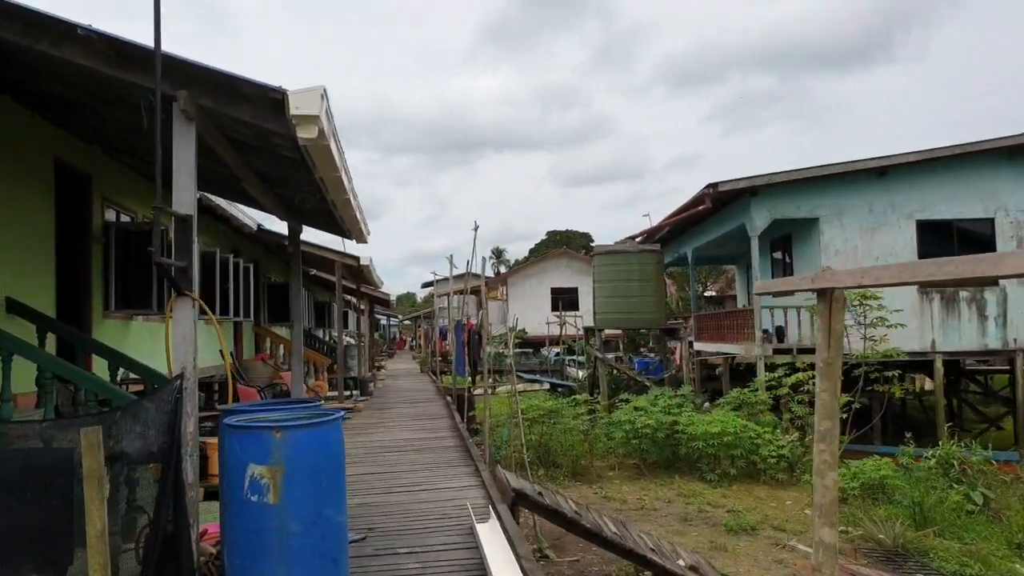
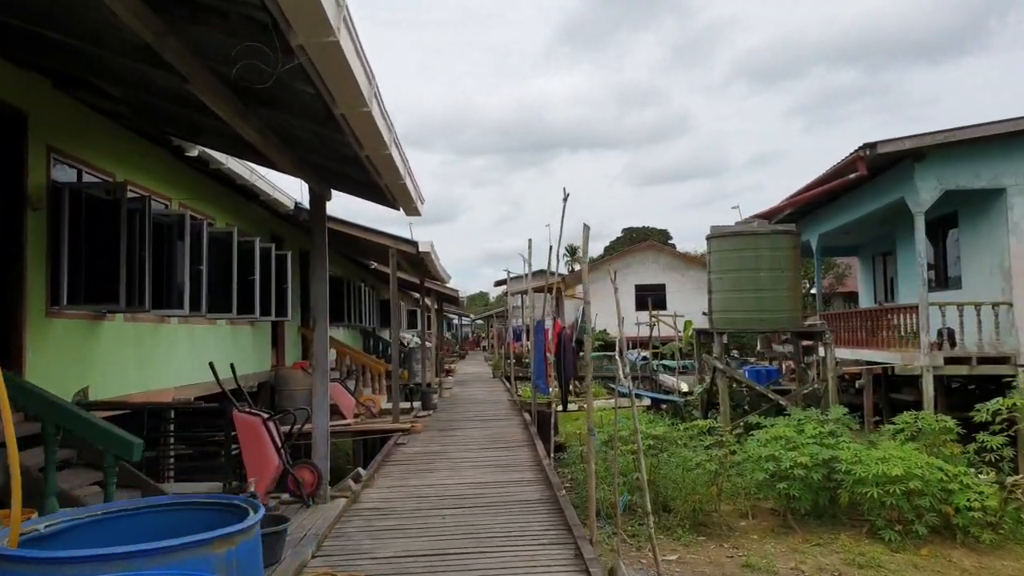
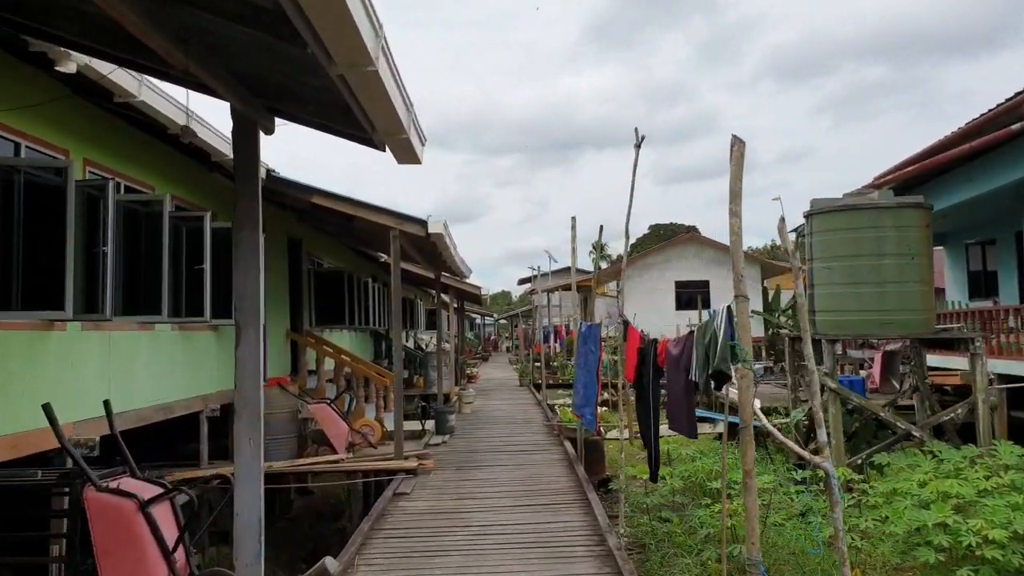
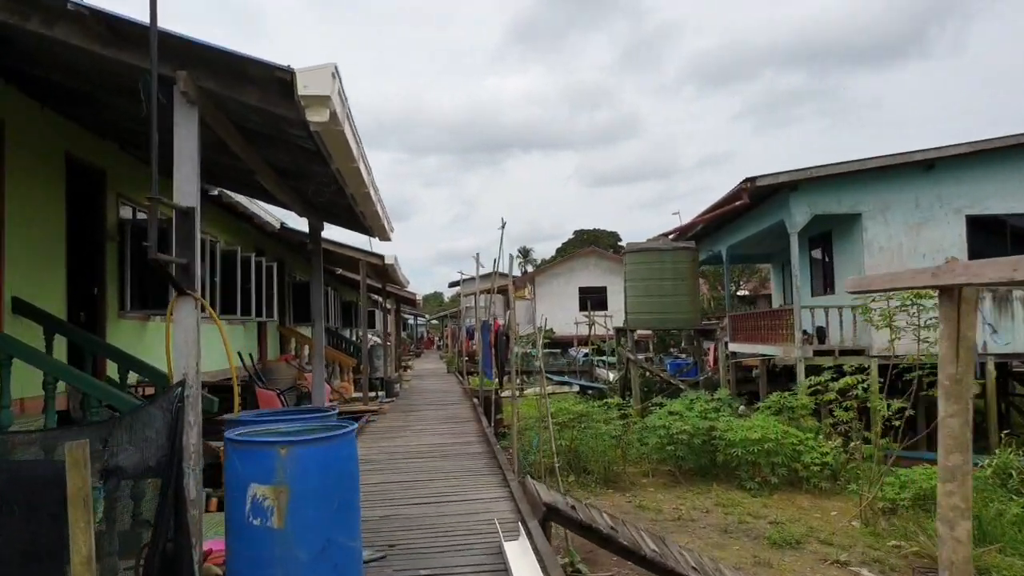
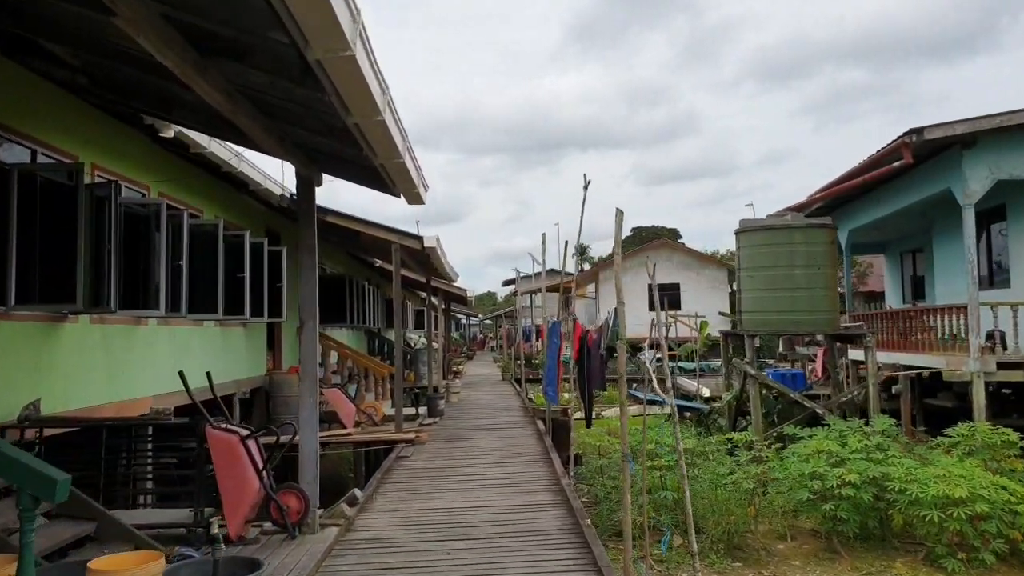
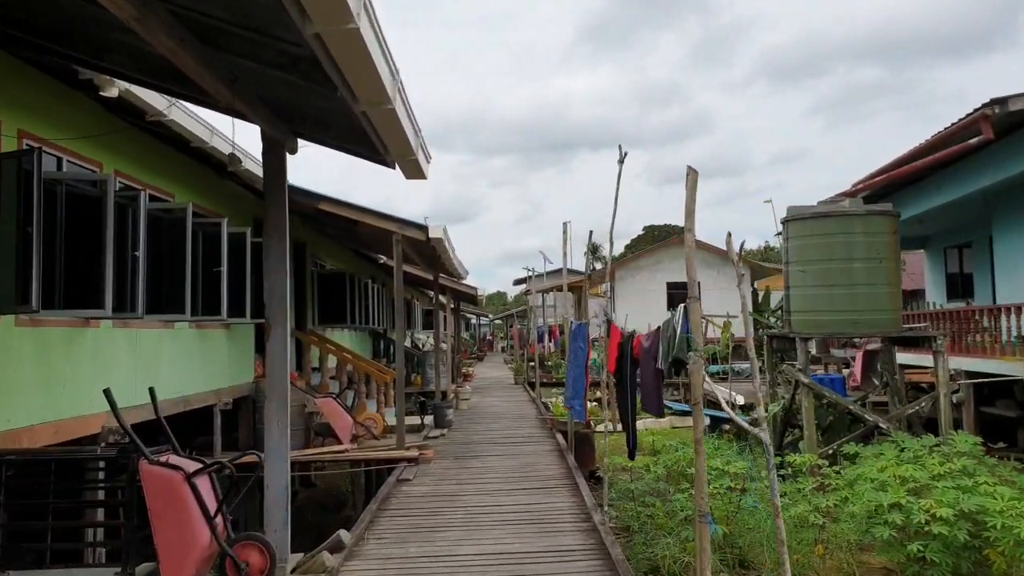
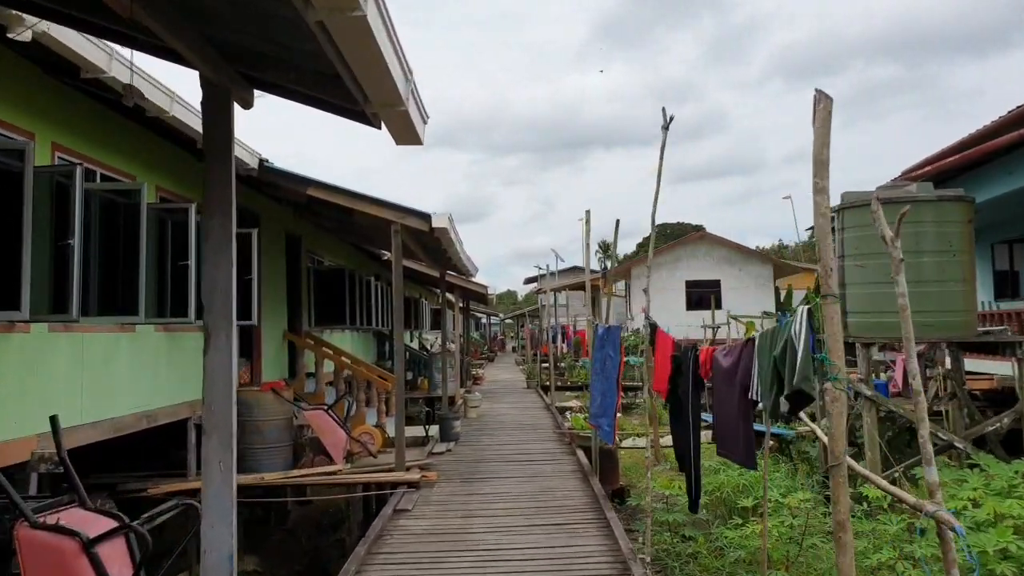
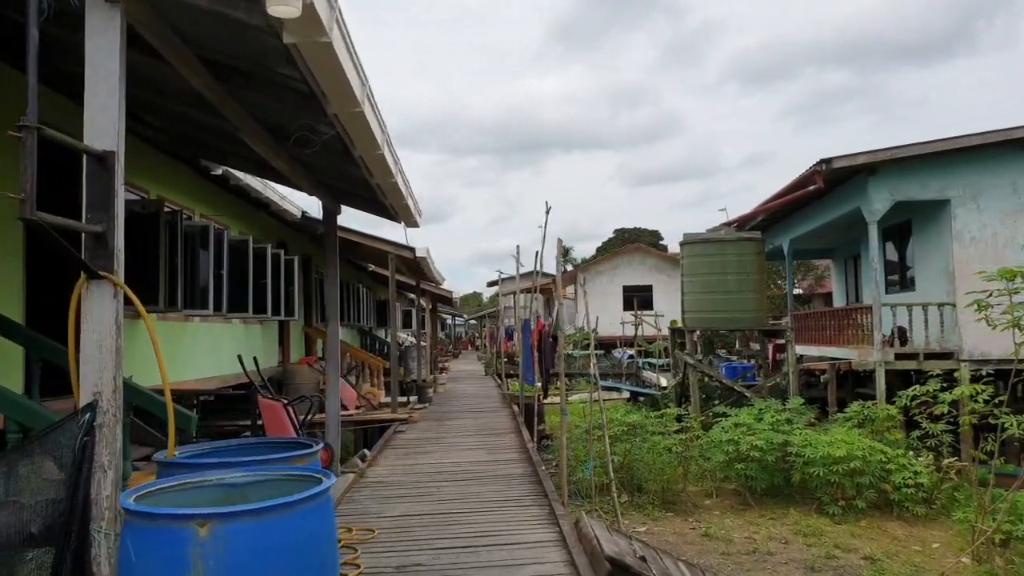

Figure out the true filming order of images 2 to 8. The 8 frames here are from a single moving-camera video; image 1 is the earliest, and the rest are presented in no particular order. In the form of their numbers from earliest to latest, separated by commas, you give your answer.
4, 8, 2, 5, 6, 3, 7
